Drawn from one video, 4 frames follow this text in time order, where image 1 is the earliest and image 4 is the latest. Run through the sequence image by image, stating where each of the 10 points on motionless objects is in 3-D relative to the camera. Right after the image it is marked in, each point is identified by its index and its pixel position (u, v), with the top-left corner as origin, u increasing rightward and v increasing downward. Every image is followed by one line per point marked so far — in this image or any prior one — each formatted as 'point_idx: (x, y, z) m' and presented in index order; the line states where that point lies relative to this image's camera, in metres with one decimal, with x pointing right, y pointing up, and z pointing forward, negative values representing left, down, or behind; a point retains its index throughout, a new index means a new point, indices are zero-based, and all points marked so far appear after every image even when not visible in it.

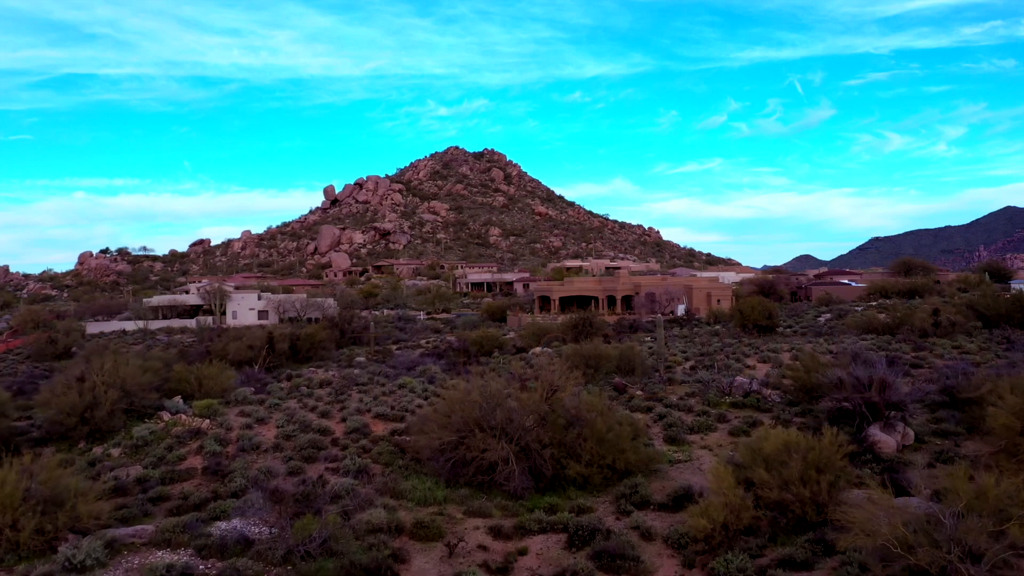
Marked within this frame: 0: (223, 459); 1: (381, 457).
0: (-4.7, -2.8, +14.2) m
1: (-2.1, -2.7, +14.0) m
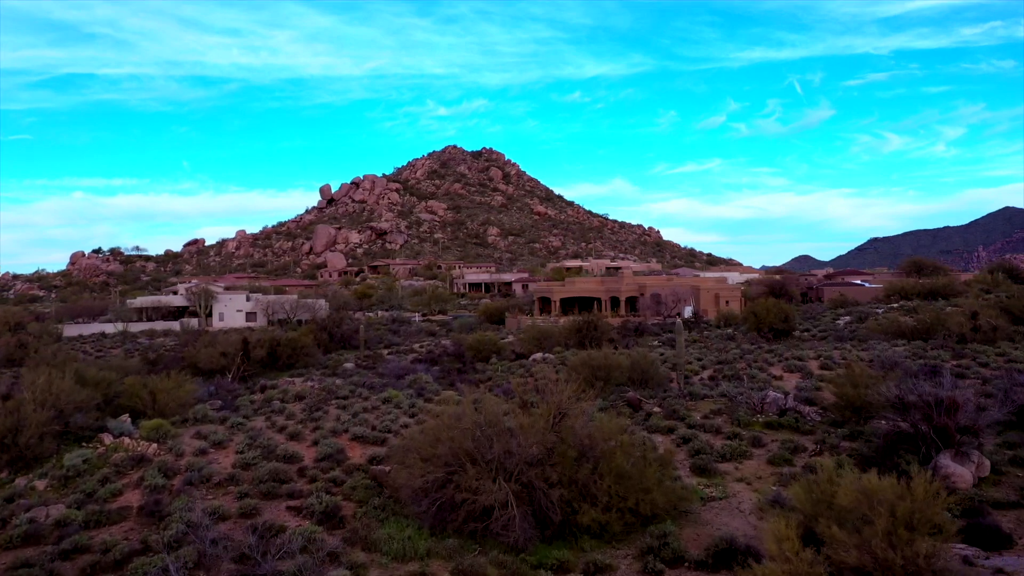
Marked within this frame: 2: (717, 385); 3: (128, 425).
0: (-4.7, -2.8, +11.8) m
1: (-2.1, -2.8, +11.7) m
2: (+4.5, -2.1, +19.1) m
3: (-6.6, -2.4, +15.0) m
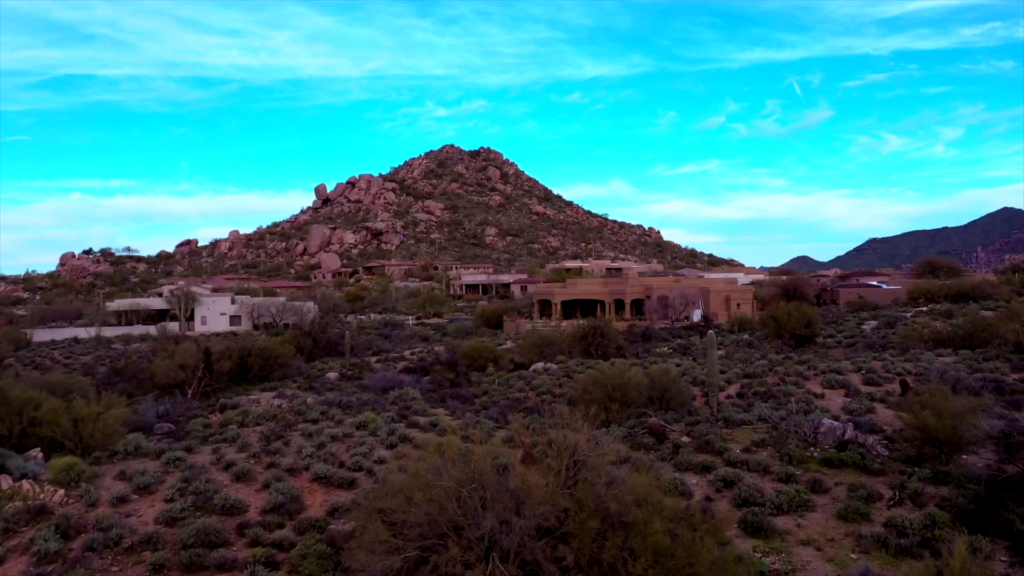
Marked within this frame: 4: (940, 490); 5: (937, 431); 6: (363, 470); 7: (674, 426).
0: (-4.7, -2.9, +9.0) m
1: (-2.1, -2.8, +8.8) m
2: (+4.5, -2.2, +16.3) m
3: (-6.6, -2.4, +12.2) m
4: (+5.3, -2.5, +10.8) m
5: (+5.7, -1.9, +11.9) m
6: (-2.1, -2.6, +12.5) m
7: (+2.7, -2.2, +14.4) m
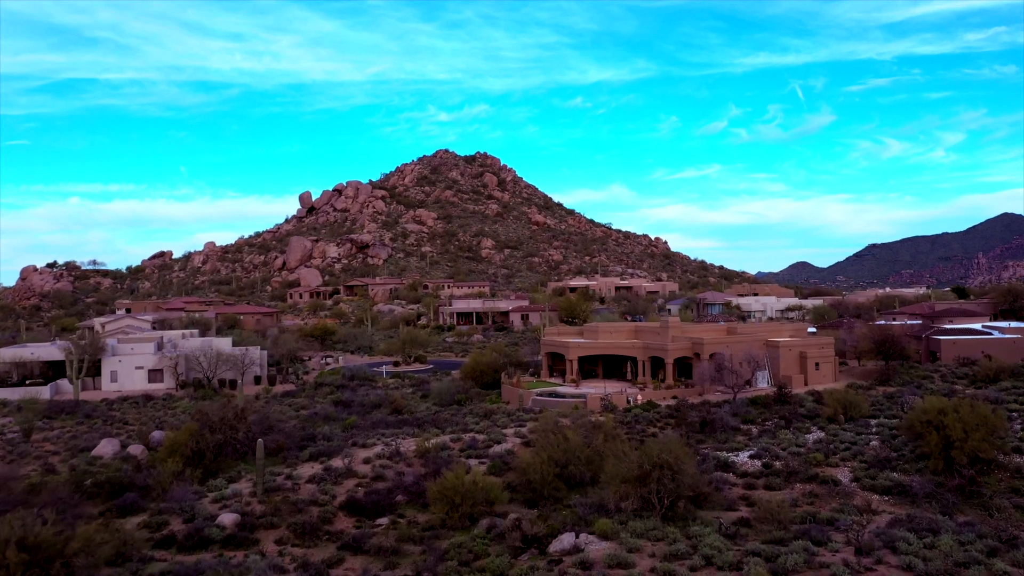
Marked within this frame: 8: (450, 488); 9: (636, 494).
0: (-4.6, -4.8, -3.0) m
1: (-1.9, -4.8, -3.1) m
2: (+4.6, -4.2, +4.4) m
3: (-6.4, -4.4, +0.2) m
4: (+5.5, -4.4, -1.1) m
5: (+5.9, -3.9, 0.0) m
6: (-2.0, -4.6, +0.6) m
7: (+2.8, -4.2, +2.5) m
8: (-1.3, -4.3, +18.9) m
9: (+2.4, -4.0, +18.1) m
